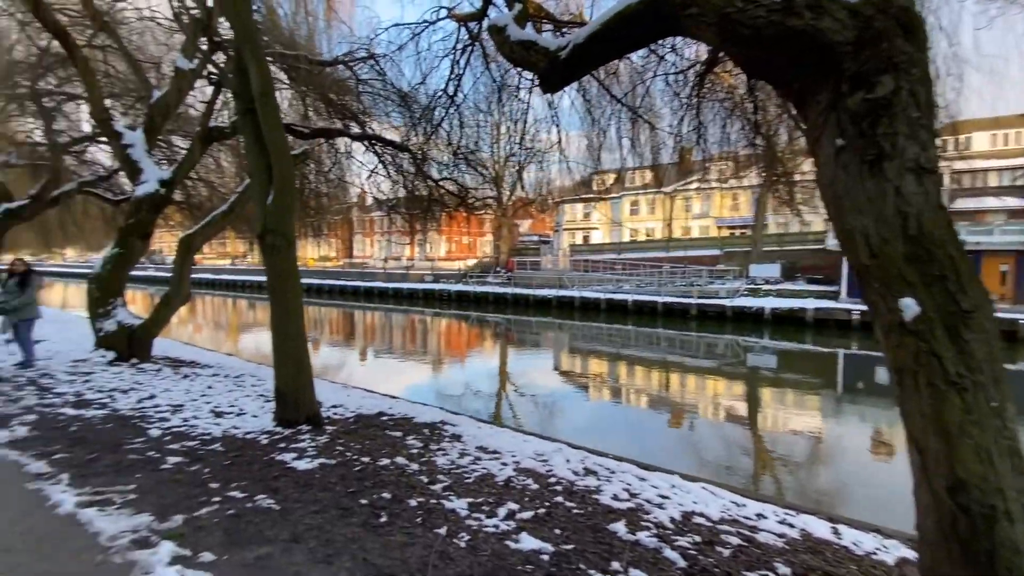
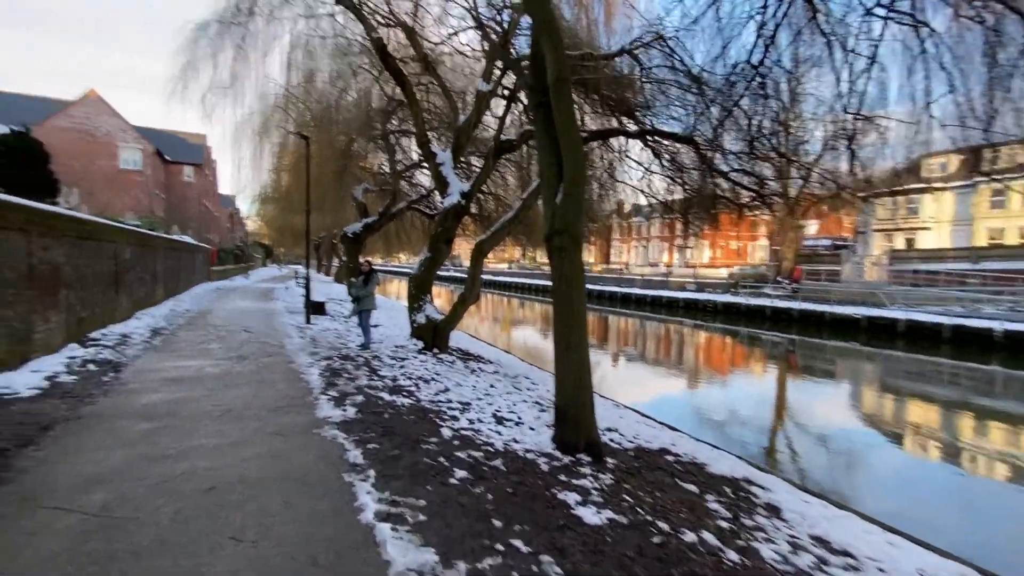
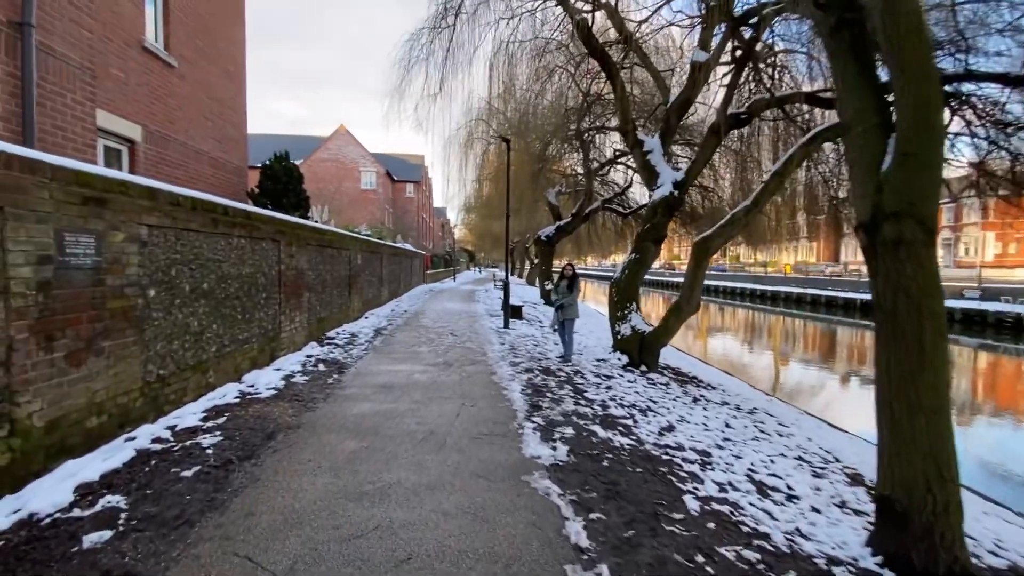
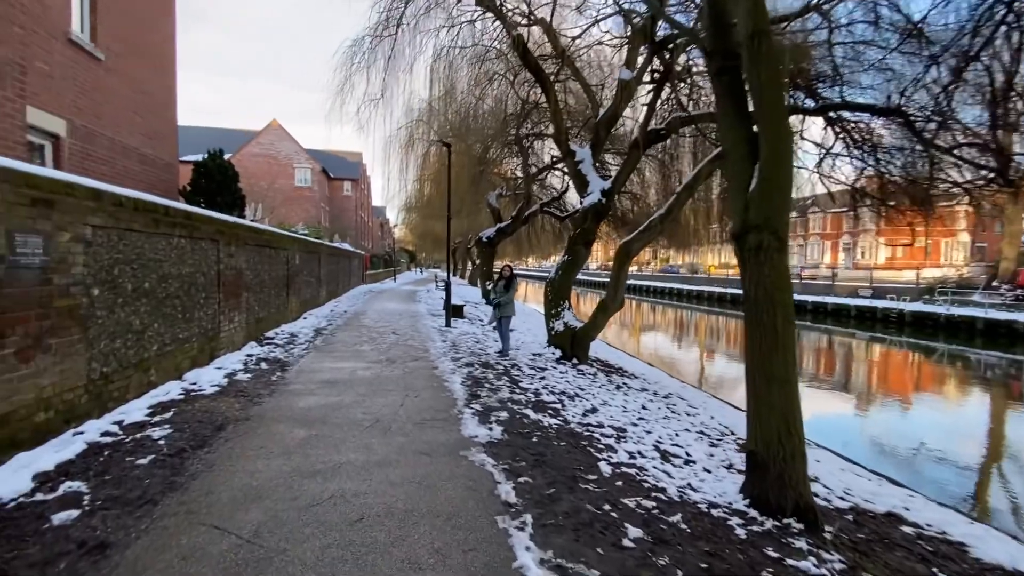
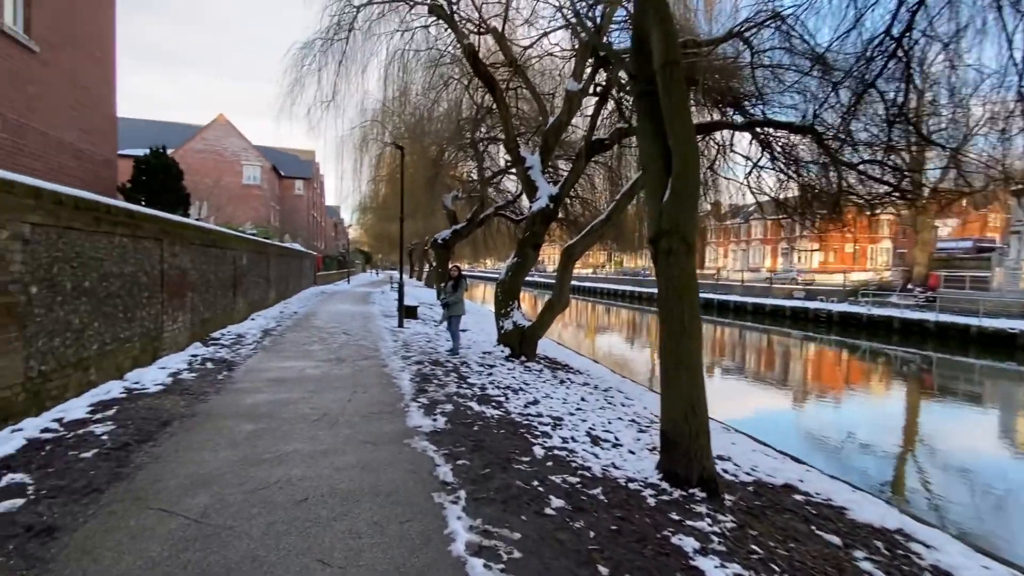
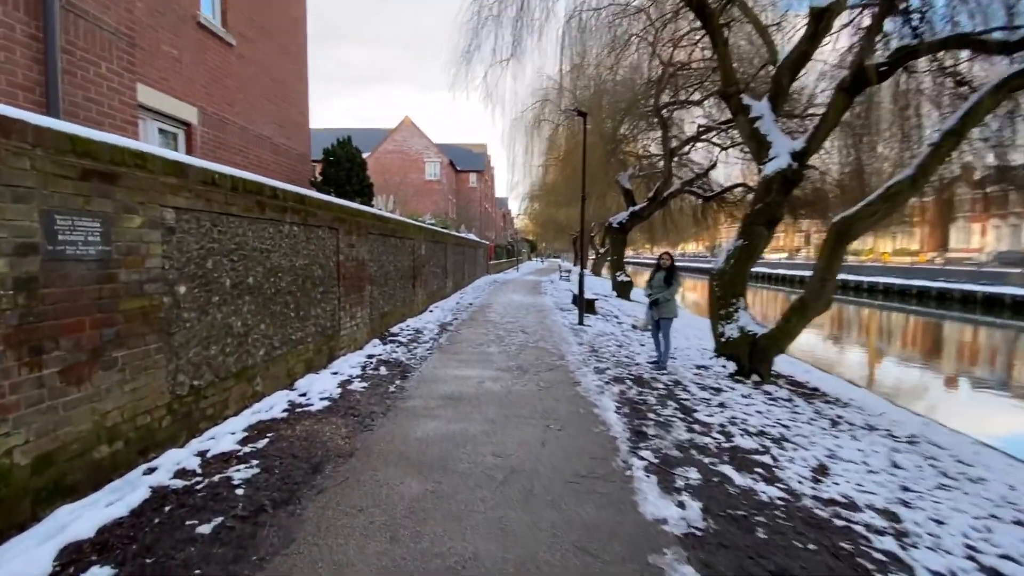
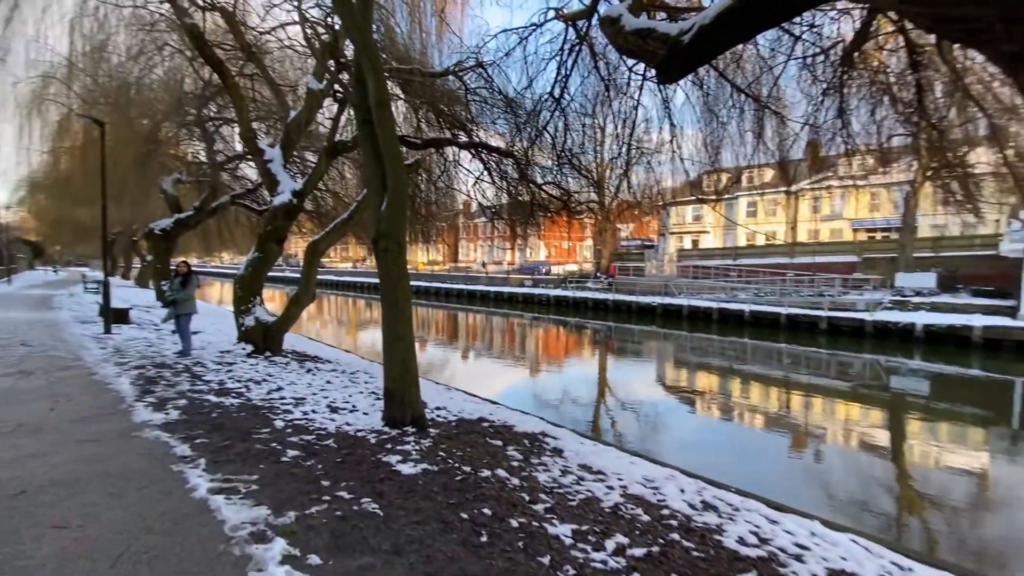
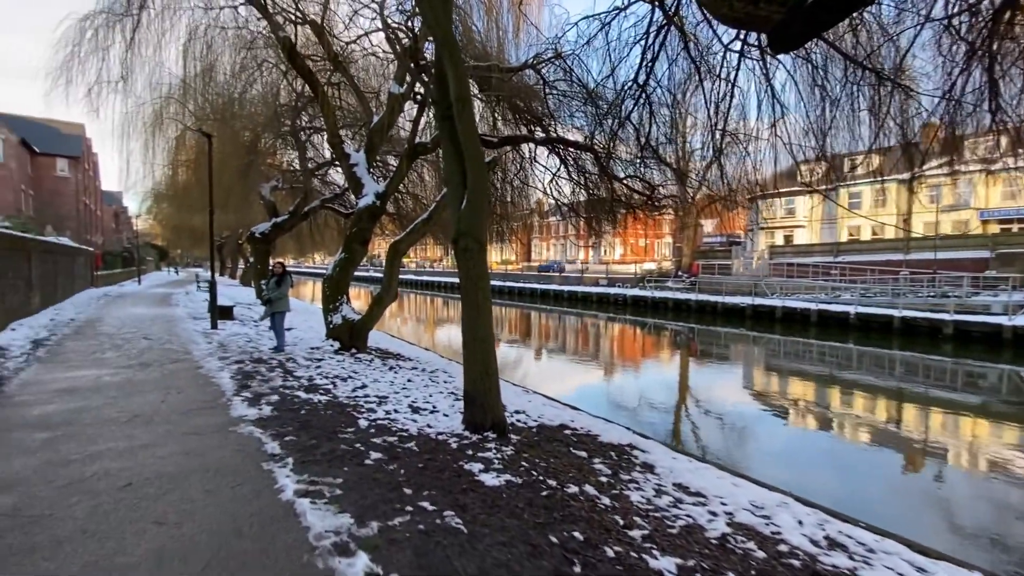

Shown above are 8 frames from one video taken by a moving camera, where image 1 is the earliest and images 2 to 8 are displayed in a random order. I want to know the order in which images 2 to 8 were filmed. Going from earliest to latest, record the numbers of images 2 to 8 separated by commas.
7, 8, 2, 5, 4, 3, 6
